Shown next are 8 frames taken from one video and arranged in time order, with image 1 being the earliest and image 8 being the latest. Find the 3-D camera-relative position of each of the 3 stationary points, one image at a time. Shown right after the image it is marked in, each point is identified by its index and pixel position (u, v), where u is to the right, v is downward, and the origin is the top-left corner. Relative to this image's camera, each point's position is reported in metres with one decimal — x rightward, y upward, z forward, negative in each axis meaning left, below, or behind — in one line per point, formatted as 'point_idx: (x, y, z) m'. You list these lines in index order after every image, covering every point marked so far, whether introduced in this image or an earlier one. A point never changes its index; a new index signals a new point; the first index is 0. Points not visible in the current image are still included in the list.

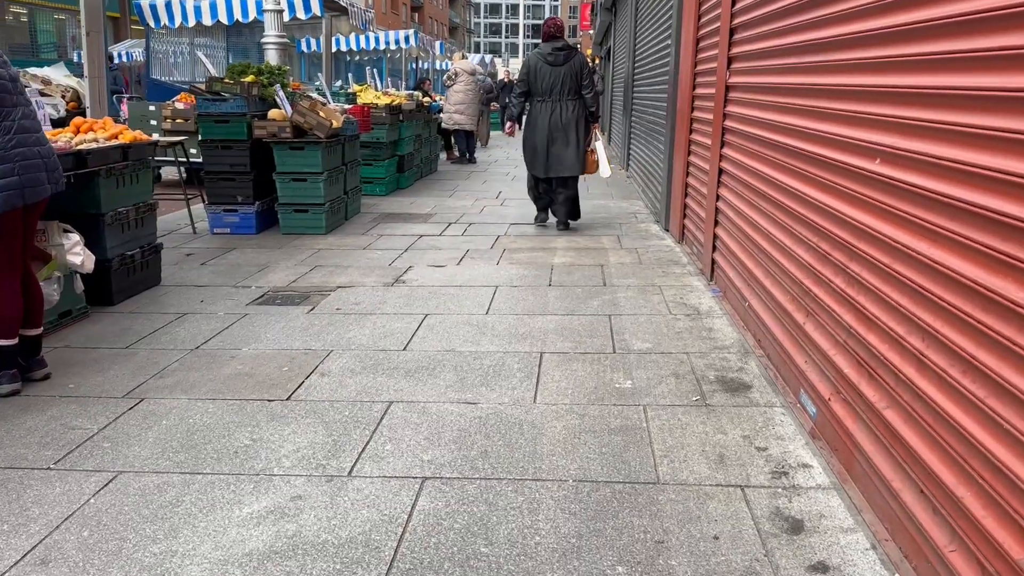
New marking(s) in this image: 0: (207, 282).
0: (-2.4, 0.0, +6.2) m
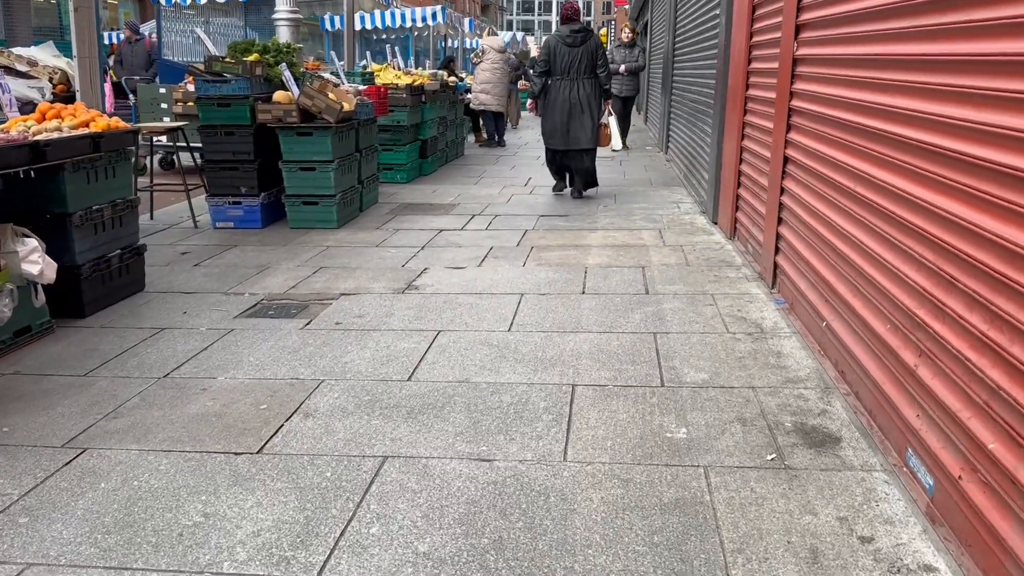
0: (-2.2, 0.0, +5.5) m
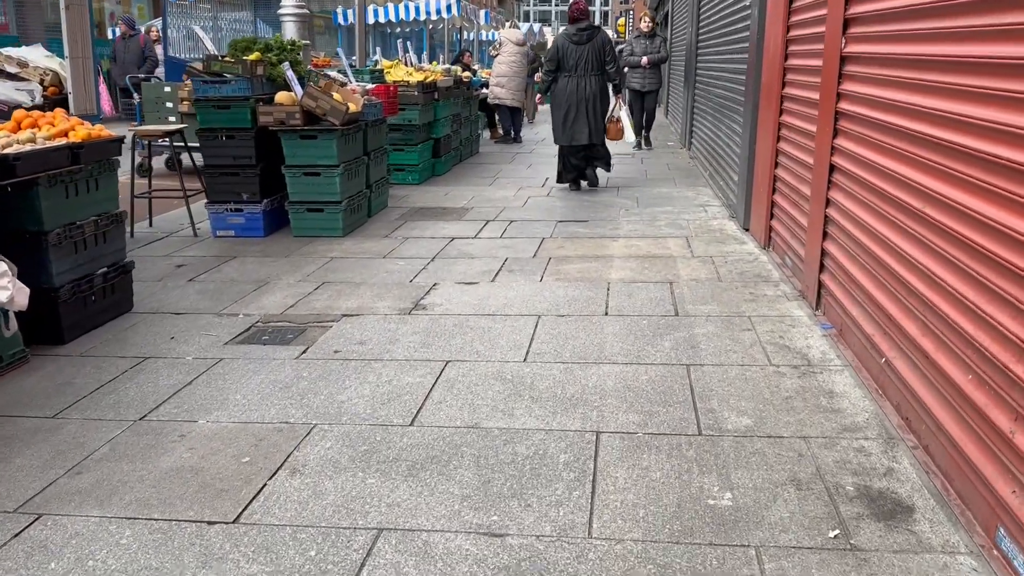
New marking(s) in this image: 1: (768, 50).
0: (-2.1, -0.1, +5.1) m
1: (+2.1, +2.0, +6.5) m
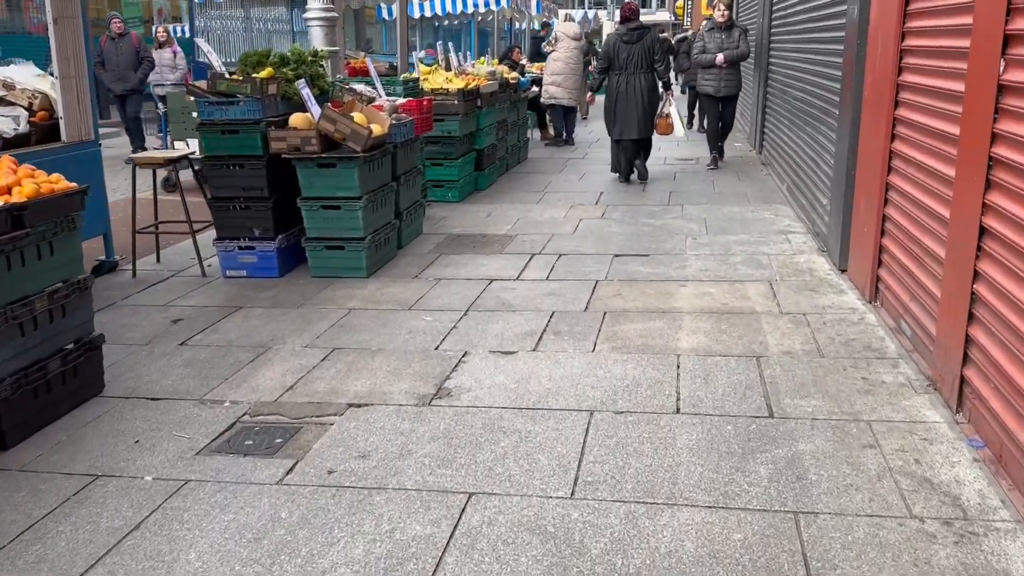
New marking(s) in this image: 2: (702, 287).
0: (-1.9, -0.5, +4.3) m
1: (+2.4, +1.6, +5.3) m
2: (+1.4, 0.0, +5.7) m
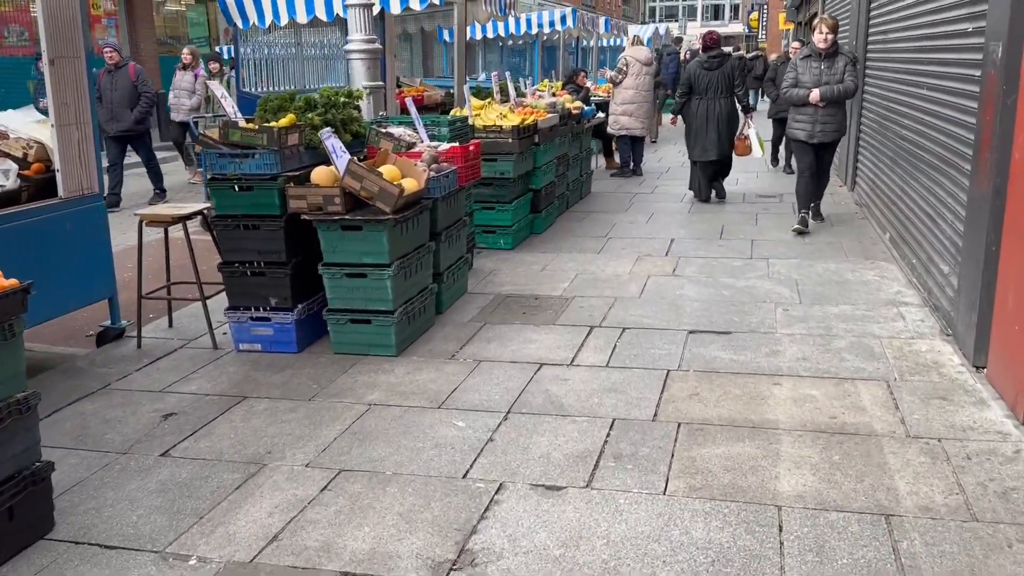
0: (-1.7, -1.1, +3.4) m
1: (+2.7, +1.0, +4.2) m
2: (+1.7, -0.6, +4.6) m
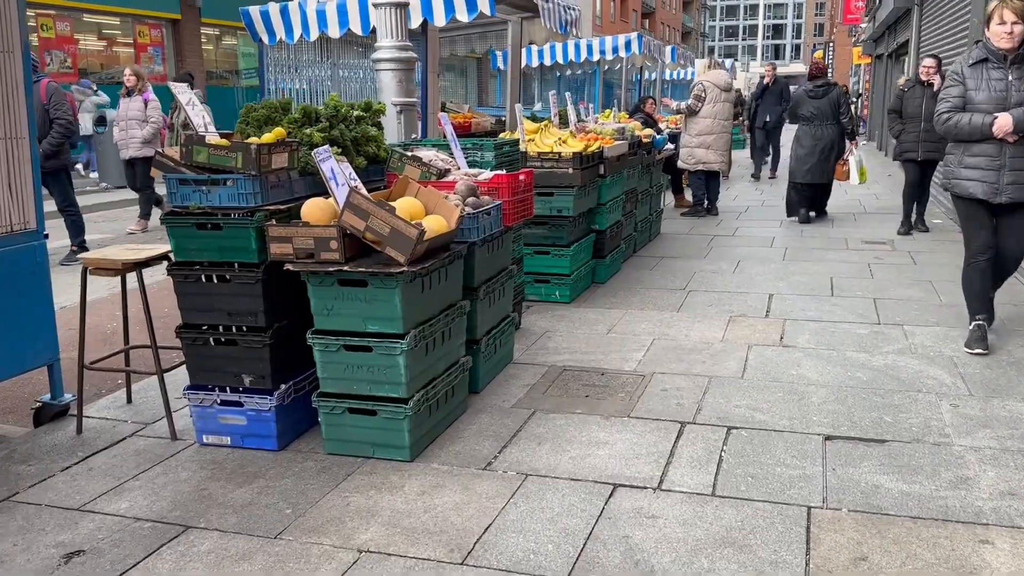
0: (-1.5, -1.3, +1.9) m
1: (+3.0, +0.6, +2.5) m
2: (+1.9, -1.0, +2.9) m
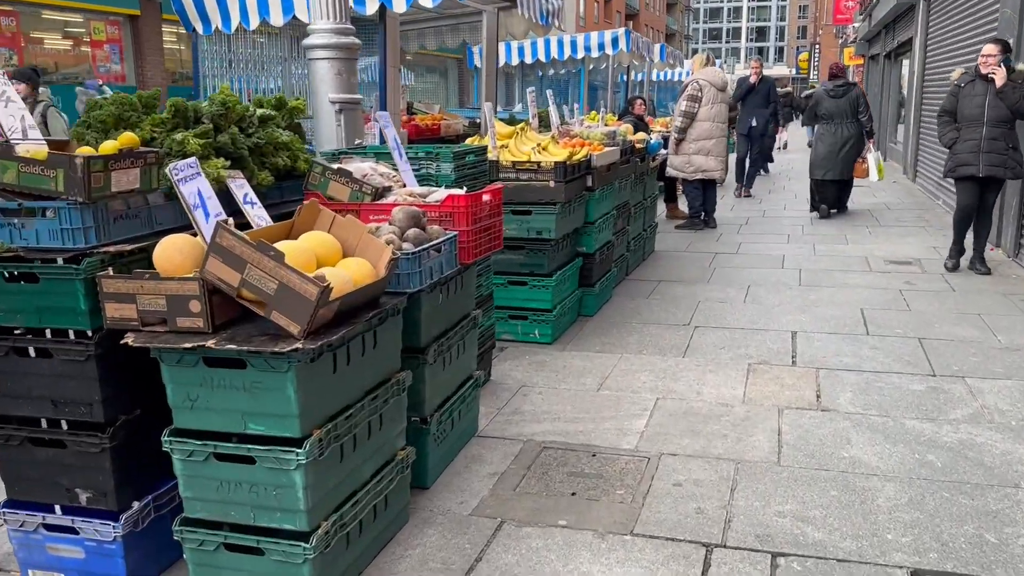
0: (-1.6, -1.6, +0.7) m
1: (+2.8, +0.3, +1.3) m
2: (+1.8, -1.2, +1.8) m
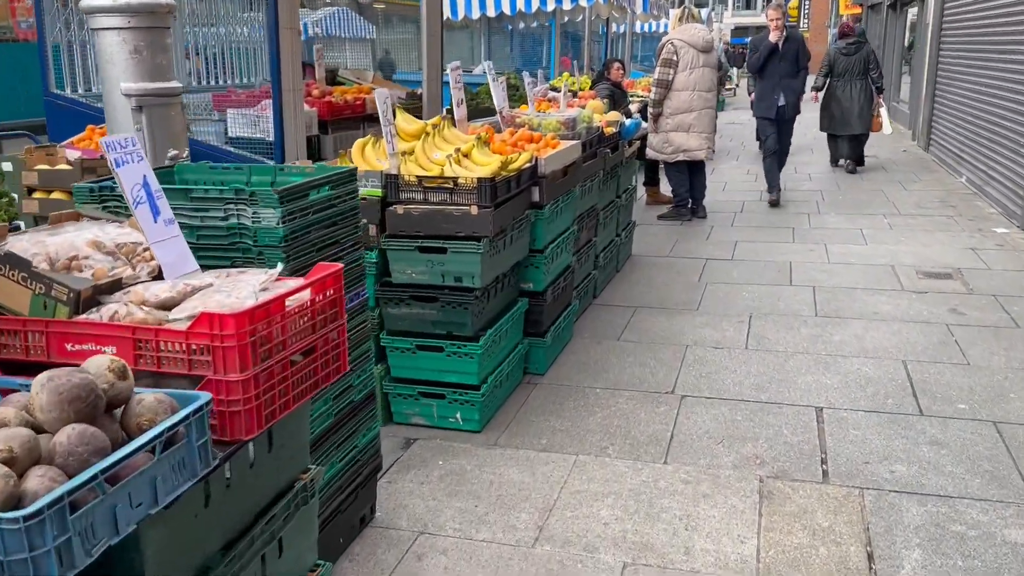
0: (-2.0, -2.2, -0.9) m
1: (+2.5, -0.3, -0.3) m
2: (+1.4, -1.8, +0.2) m
